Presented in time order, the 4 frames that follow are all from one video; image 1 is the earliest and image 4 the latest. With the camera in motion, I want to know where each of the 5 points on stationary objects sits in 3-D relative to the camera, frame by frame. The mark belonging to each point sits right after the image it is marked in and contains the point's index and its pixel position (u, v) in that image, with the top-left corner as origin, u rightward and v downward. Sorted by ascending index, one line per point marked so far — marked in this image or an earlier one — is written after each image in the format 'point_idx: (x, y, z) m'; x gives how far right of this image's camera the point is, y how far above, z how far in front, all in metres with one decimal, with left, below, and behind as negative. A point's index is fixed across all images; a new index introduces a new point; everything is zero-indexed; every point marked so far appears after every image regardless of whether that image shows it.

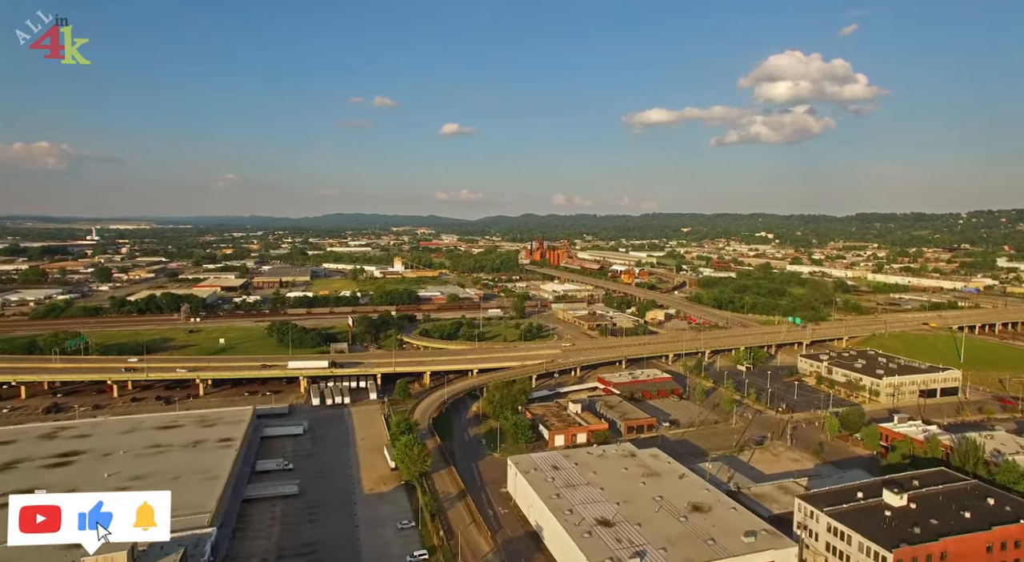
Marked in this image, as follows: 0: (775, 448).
0: (+8.2, -5.2, +18.9) m
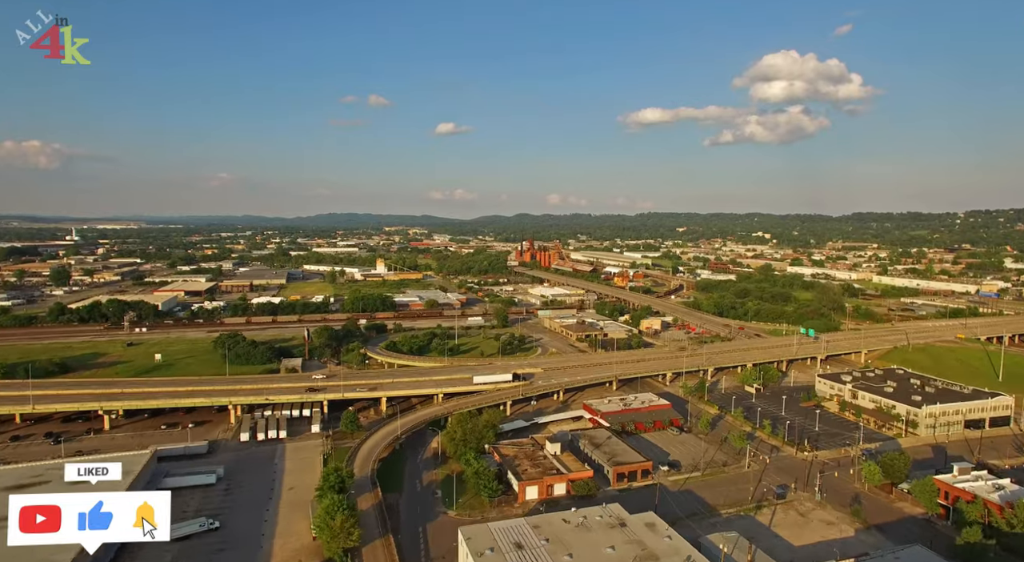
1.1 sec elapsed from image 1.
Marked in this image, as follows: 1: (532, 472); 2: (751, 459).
0: (+7.2, -5.5, +15.1) m
1: (+0.5, -5.2, +16.4) m
2: (+7.1, -5.2, +17.9) m
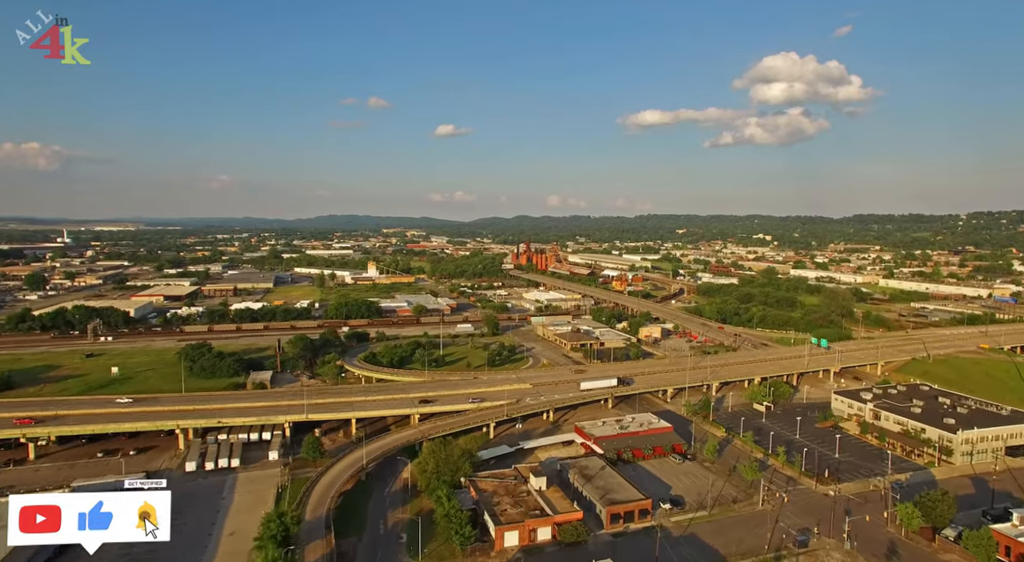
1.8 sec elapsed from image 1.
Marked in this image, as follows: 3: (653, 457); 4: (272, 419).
0: (+6.7, -5.7, +12.8) m
1: (0.0, -5.4, +14.1) m
2: (+6.5, -5.5, +15.6) m
3: (+4.2, -5.3, +18.3) m
4: (-7.7, -4.4, +19.6) m
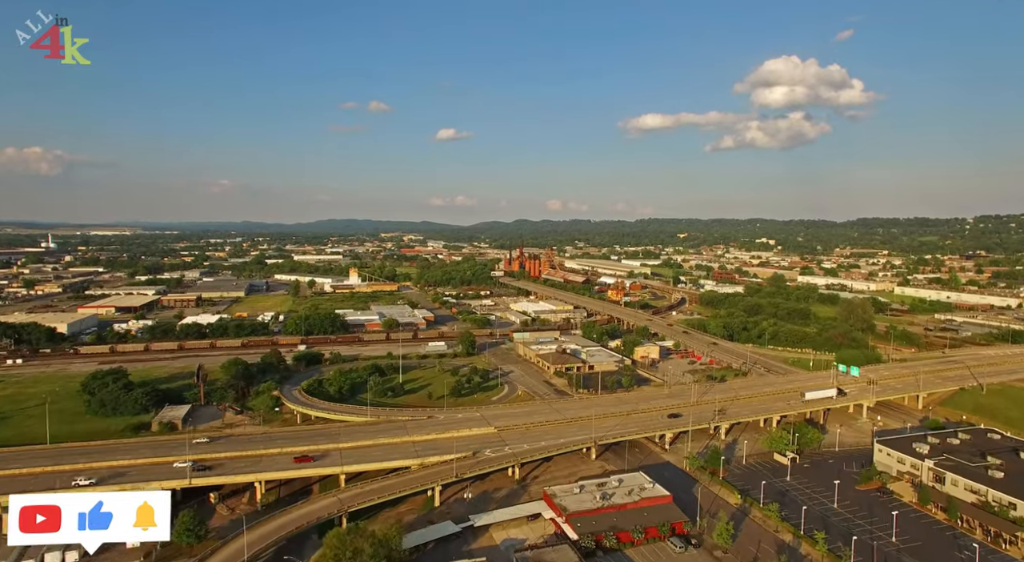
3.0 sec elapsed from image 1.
0: (+5.4, -6.2, +8.1) m
1: (-1.2, -5.9, +9.5) m
2: (+5.3, -6.0, +11.0) m
3: (+3.0, -5.8, +13.6) m
4: (-9.0, -5.0, +15.0) m
